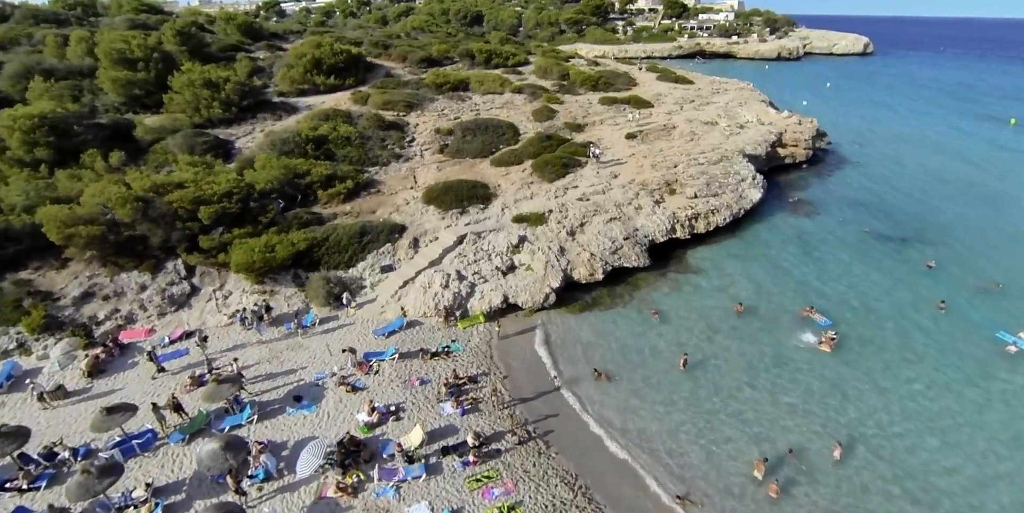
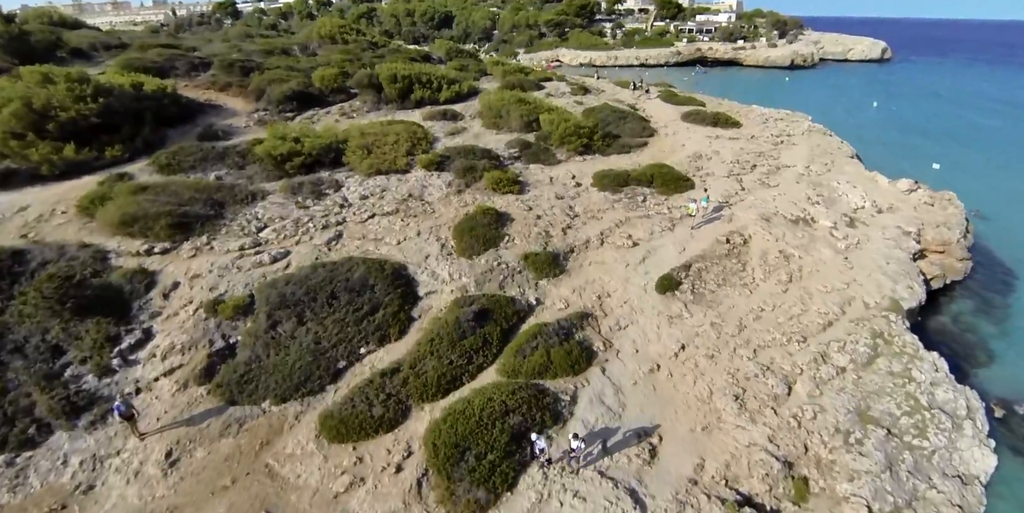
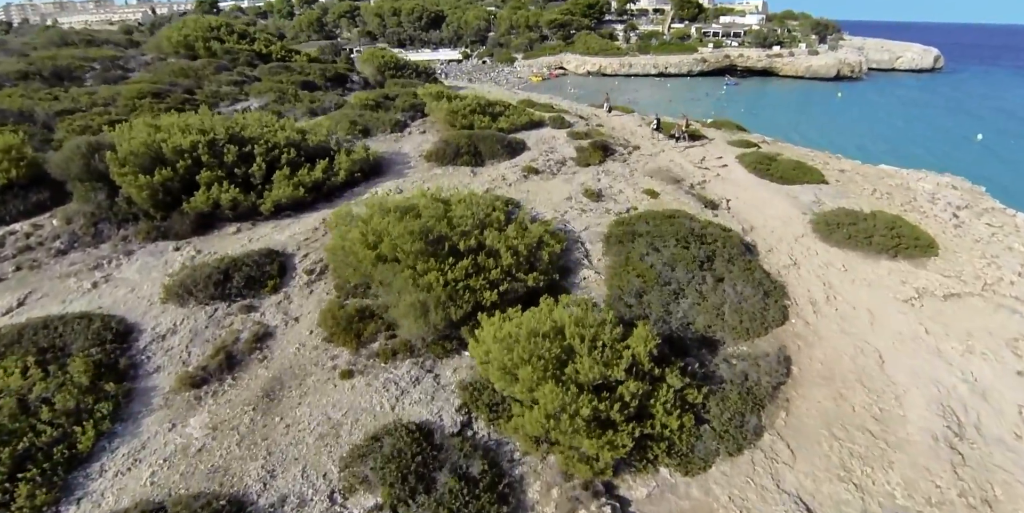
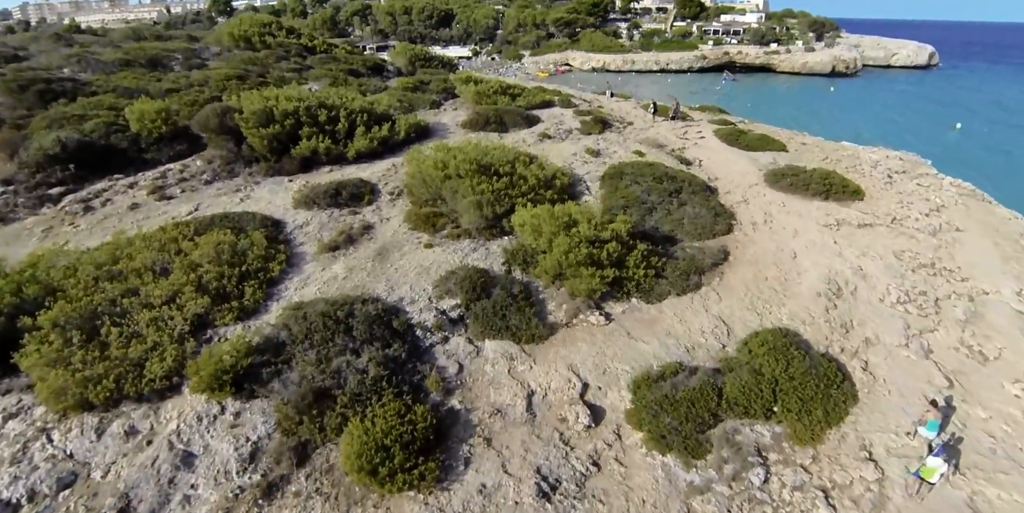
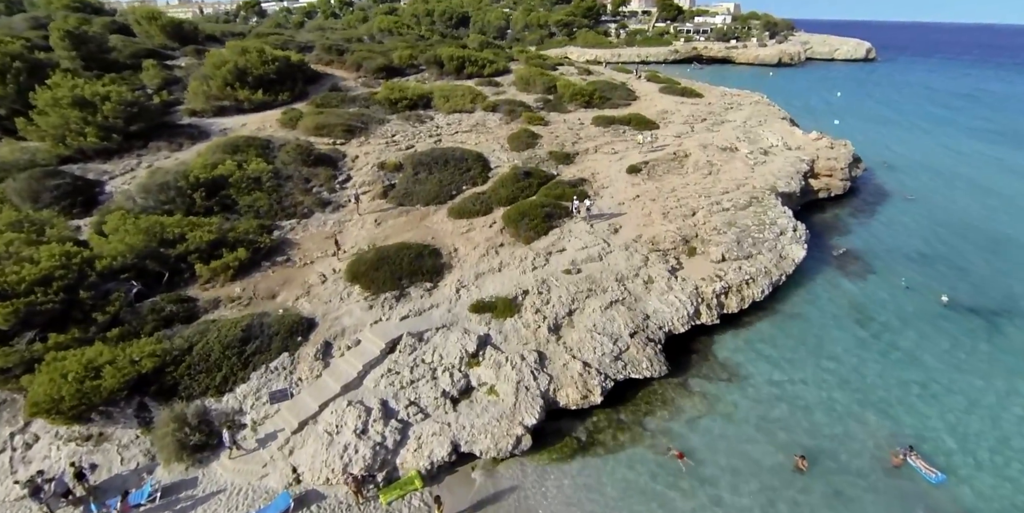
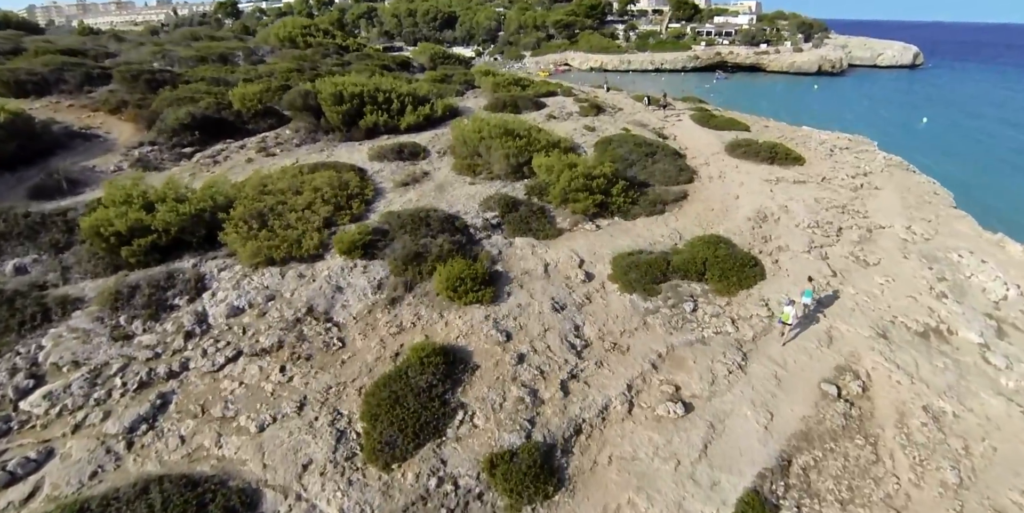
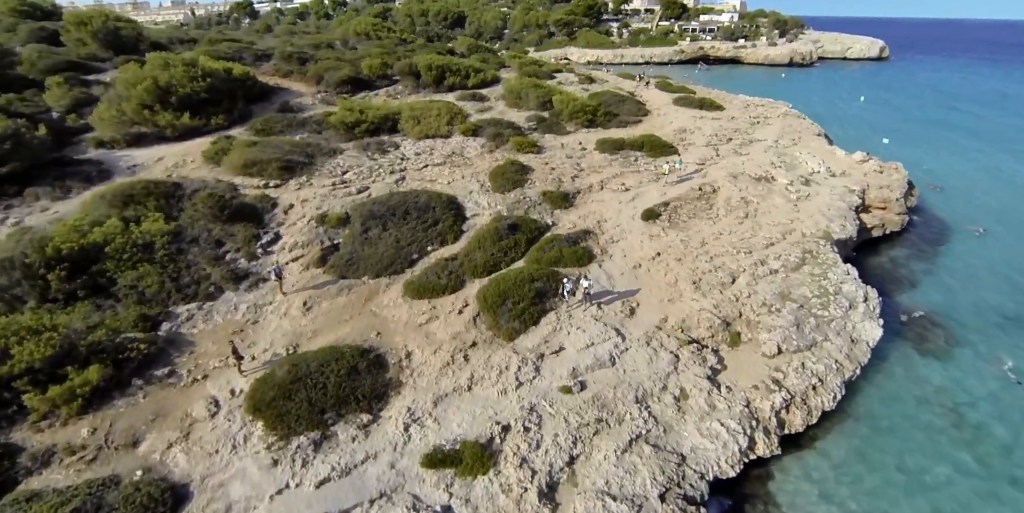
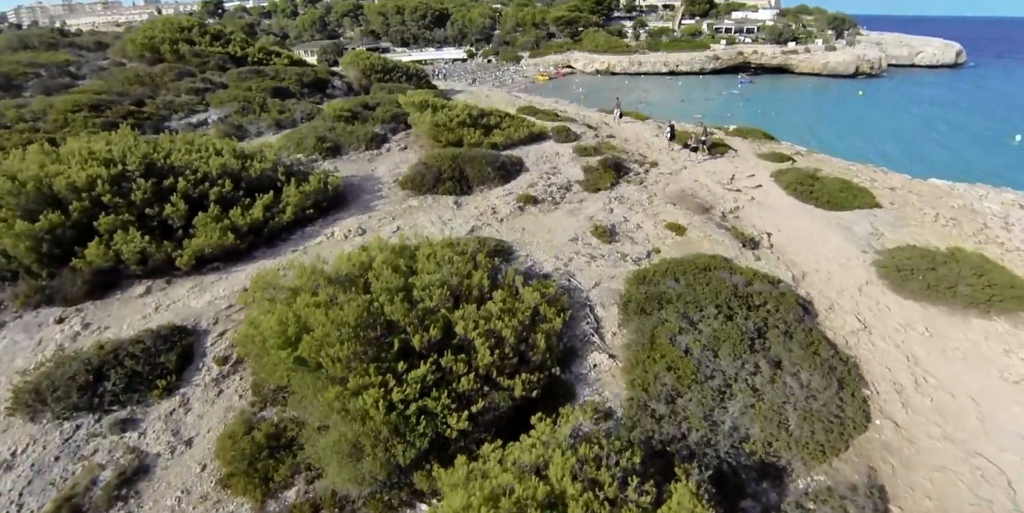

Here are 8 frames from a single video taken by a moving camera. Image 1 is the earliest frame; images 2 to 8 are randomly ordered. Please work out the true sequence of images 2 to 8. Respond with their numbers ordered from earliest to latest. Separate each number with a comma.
5, 7, 2, 6, 4, 3, 8
